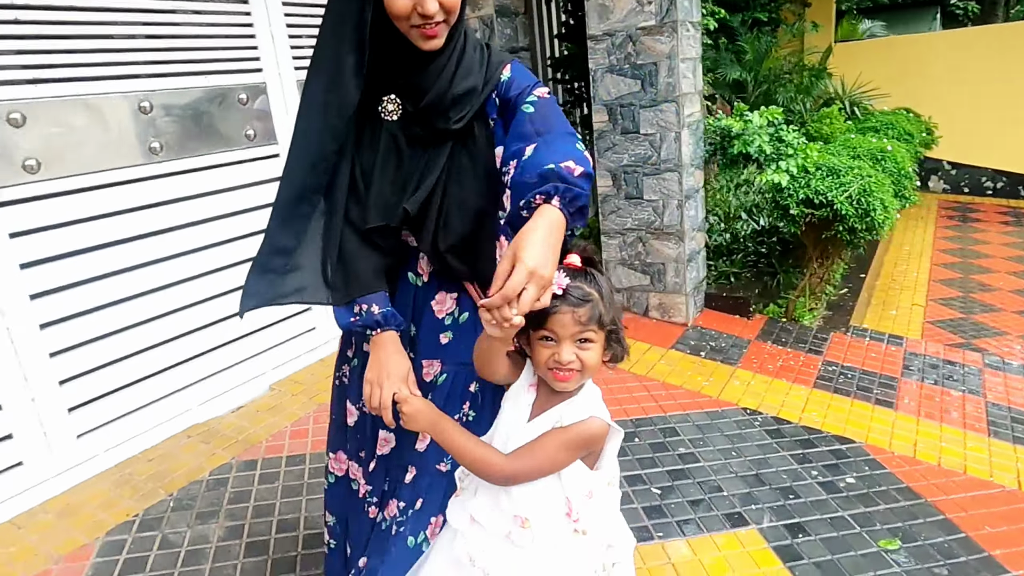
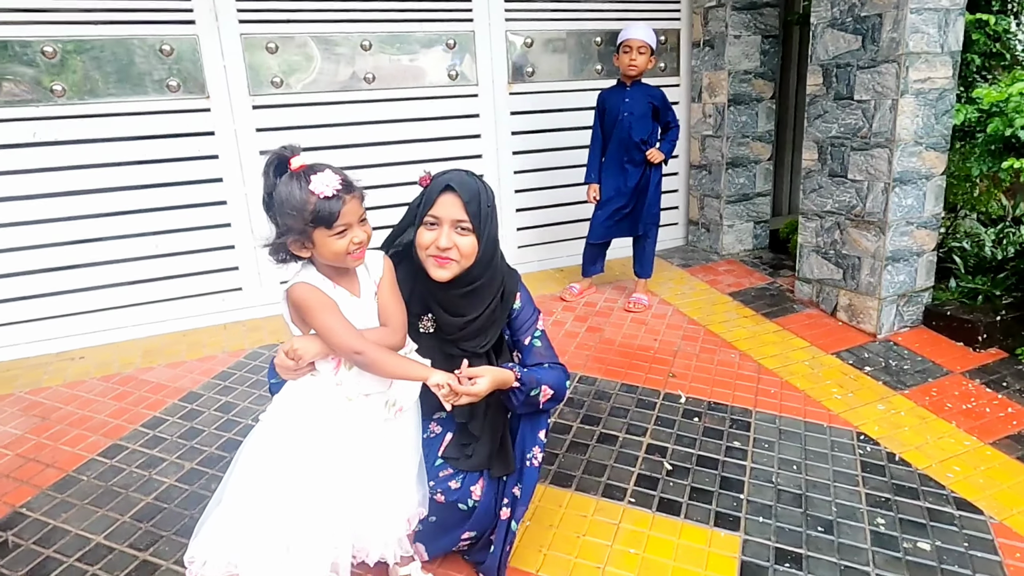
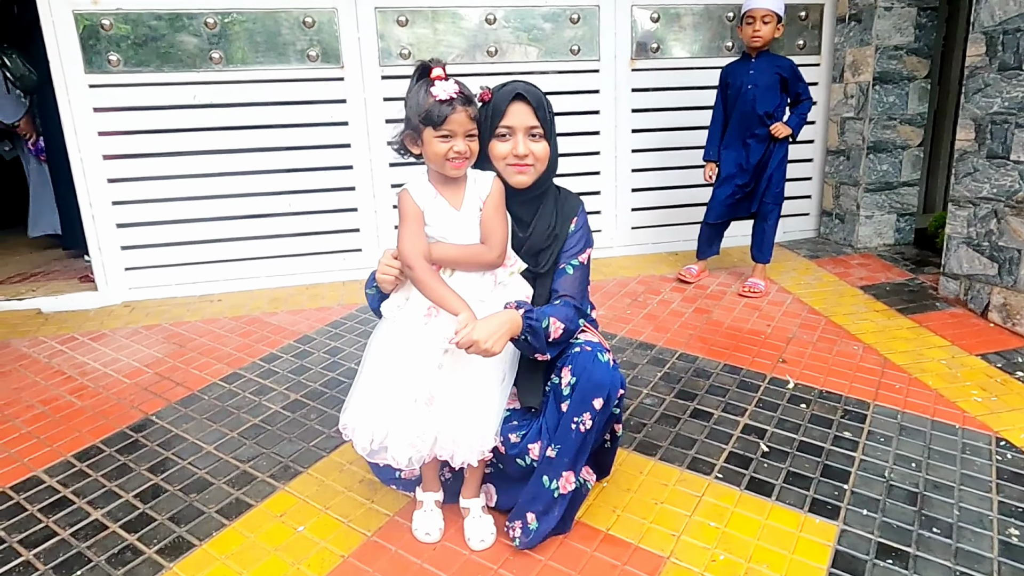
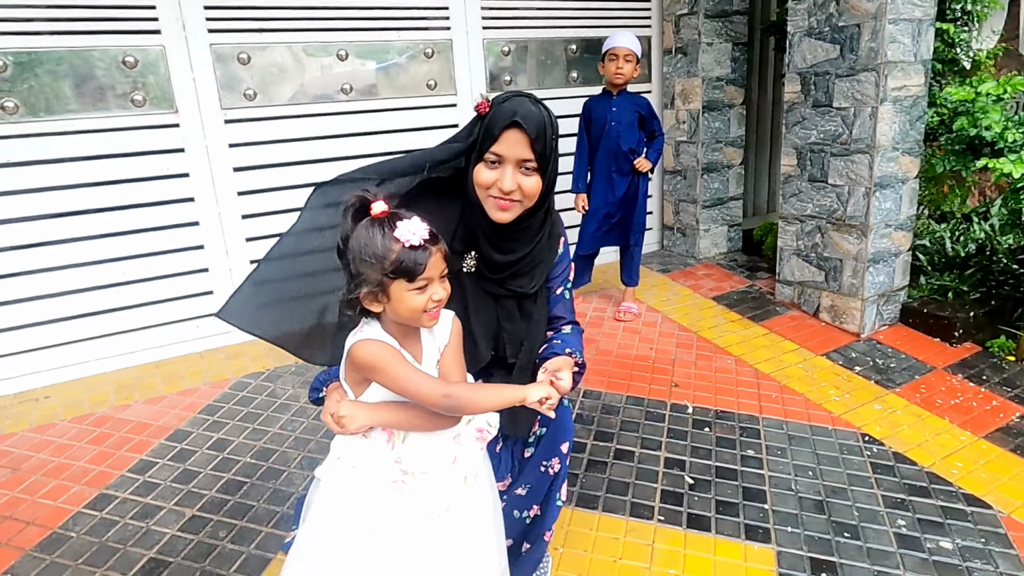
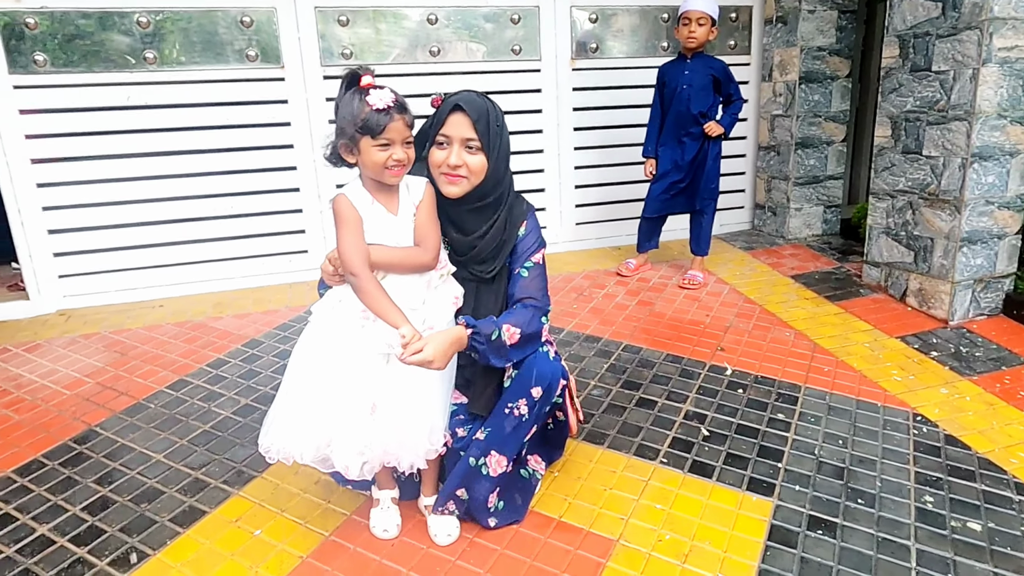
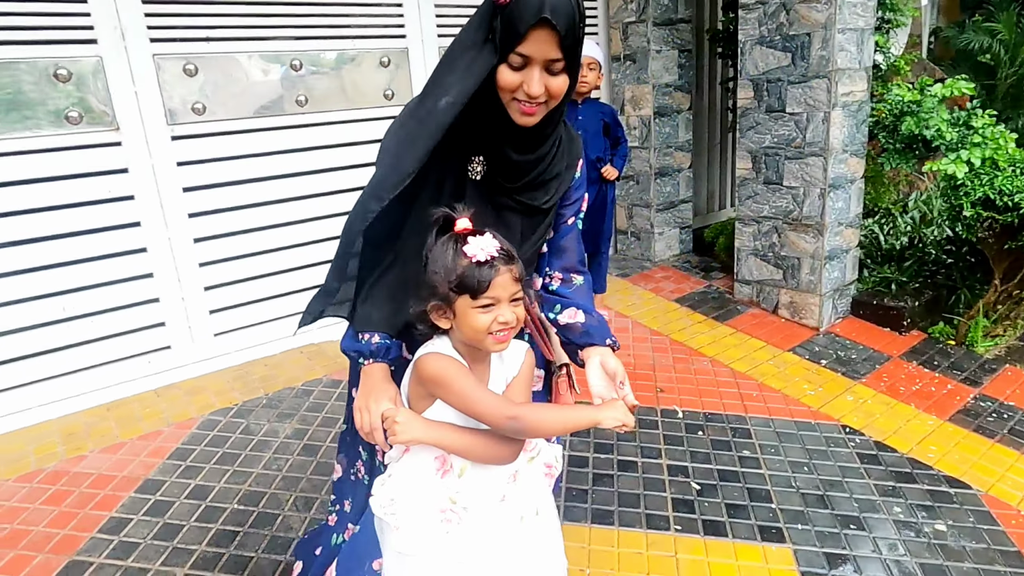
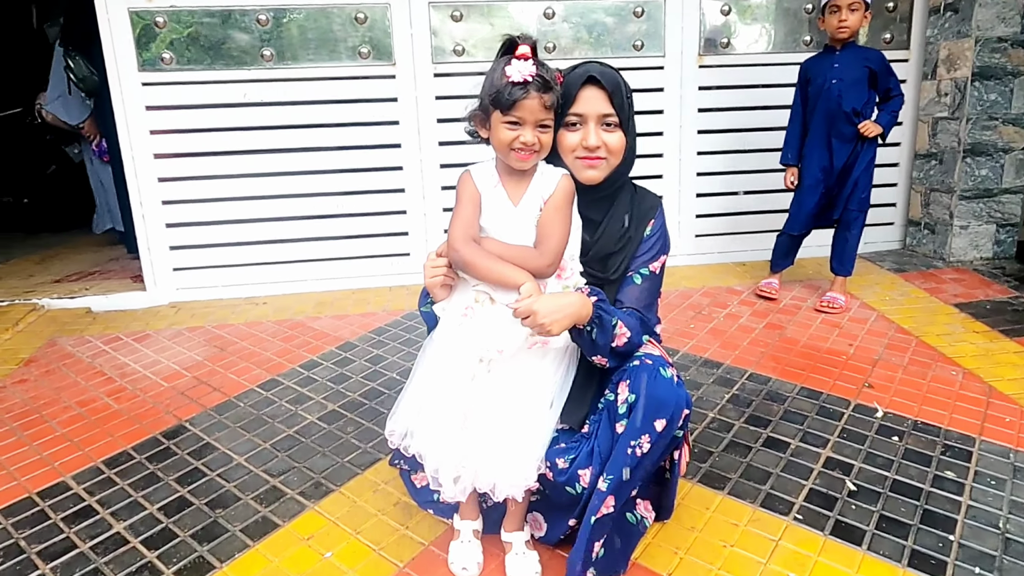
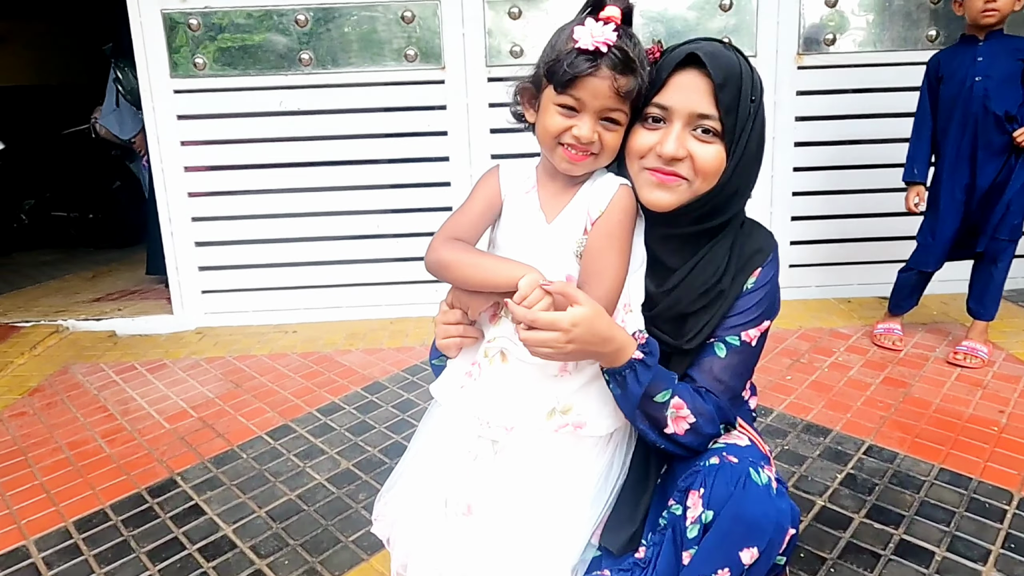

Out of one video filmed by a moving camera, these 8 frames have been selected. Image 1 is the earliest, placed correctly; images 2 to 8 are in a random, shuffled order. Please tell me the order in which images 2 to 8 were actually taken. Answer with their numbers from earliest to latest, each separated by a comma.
6, 4, 2, 5, 3, 7, 8
